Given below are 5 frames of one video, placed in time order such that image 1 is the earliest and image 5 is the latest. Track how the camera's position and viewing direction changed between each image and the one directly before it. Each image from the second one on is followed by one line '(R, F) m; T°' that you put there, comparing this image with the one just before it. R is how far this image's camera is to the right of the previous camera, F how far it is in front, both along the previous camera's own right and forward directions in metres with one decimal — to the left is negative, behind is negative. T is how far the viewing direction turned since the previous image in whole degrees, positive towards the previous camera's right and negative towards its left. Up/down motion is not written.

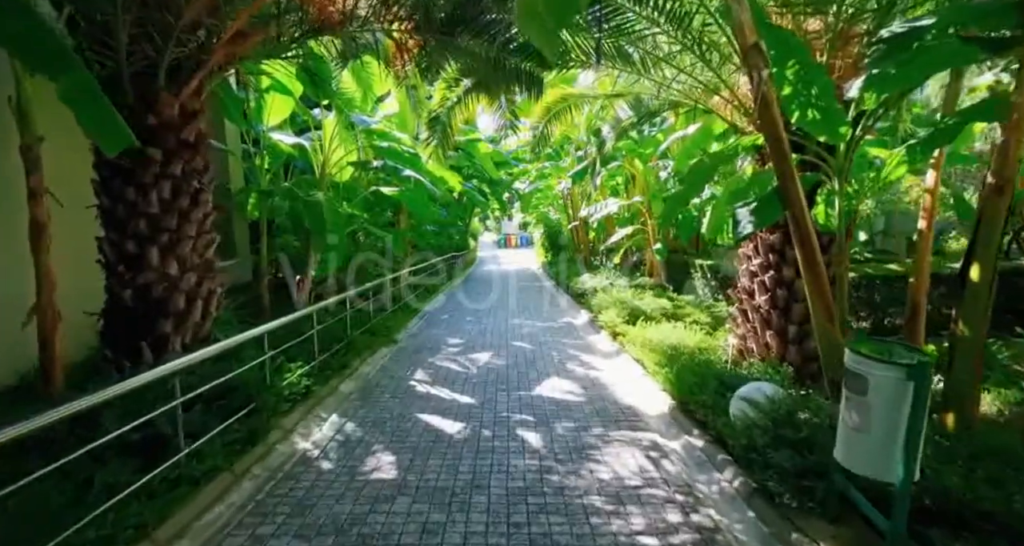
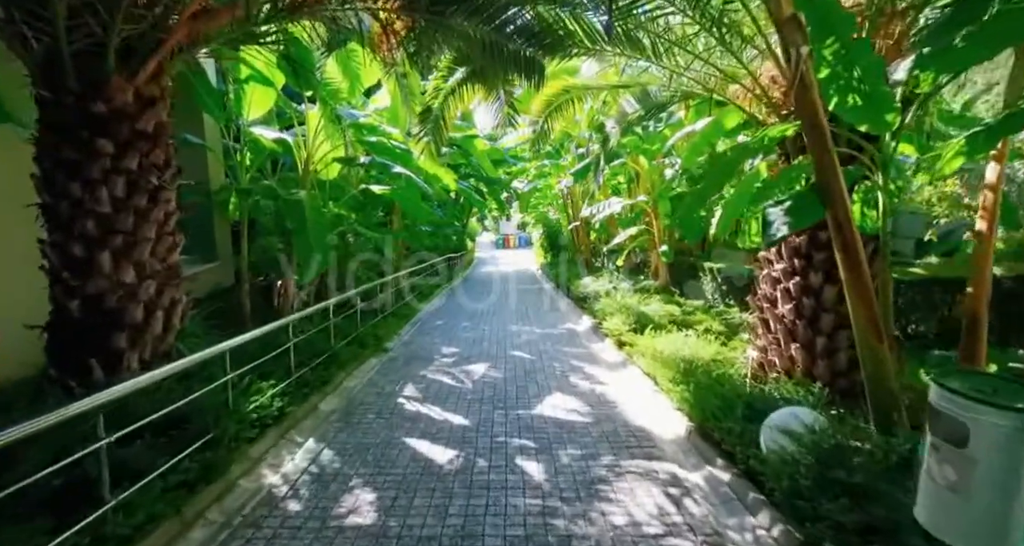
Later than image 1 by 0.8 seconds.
(0.0, +0.4) m; 0°
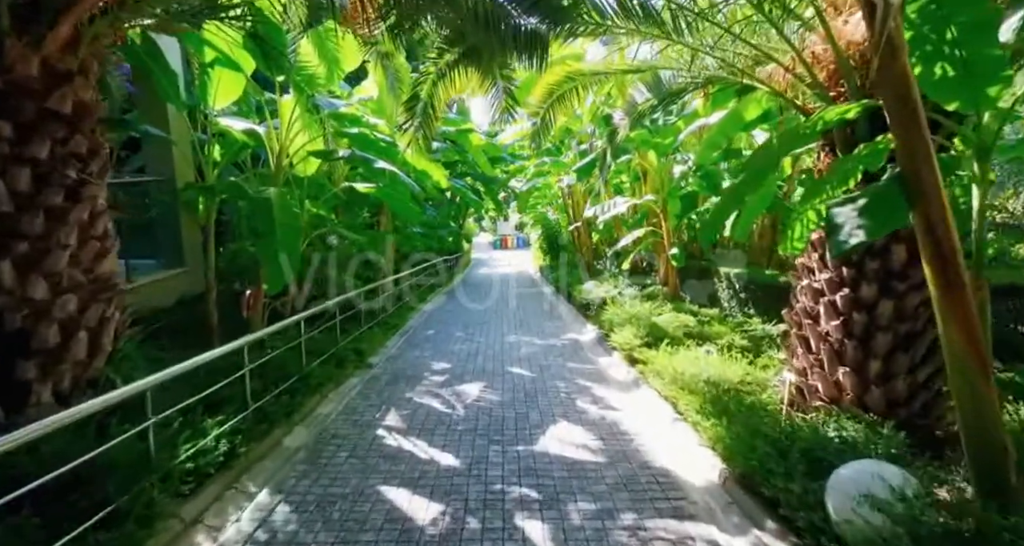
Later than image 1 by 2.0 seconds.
(0.0, +0.6) m; 0°
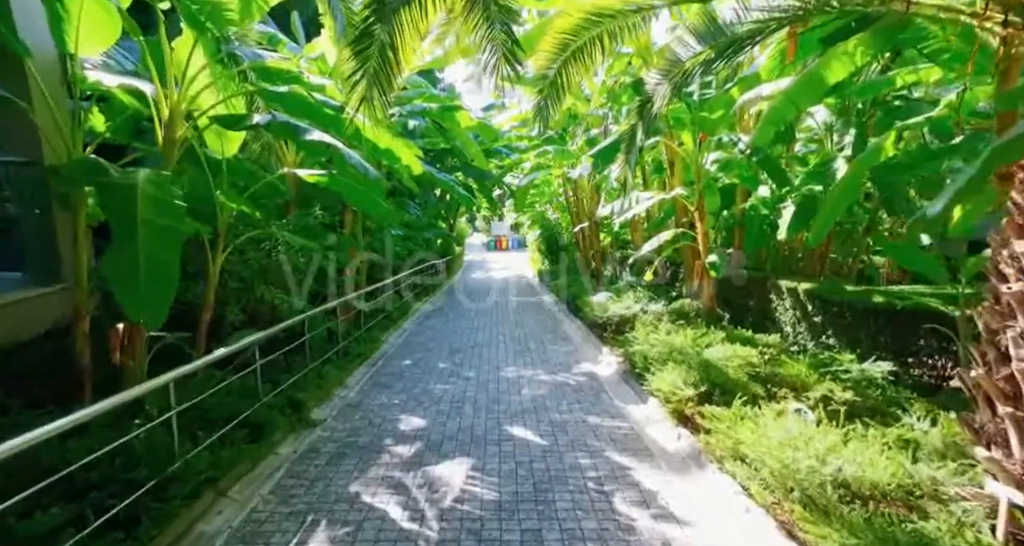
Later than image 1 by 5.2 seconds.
(0.0, +1.6) m; +1°
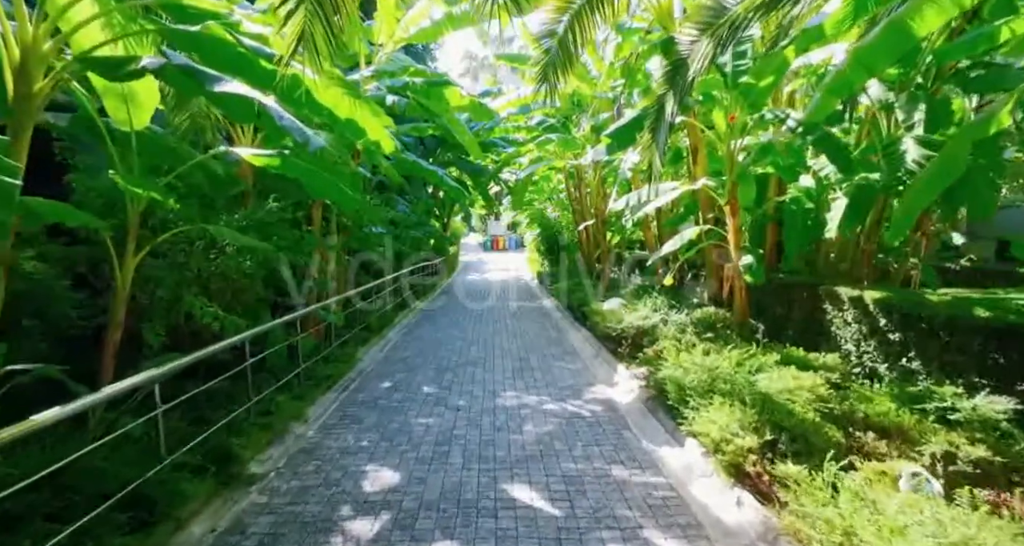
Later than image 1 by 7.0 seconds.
(0.0, +1.0) m; 0°
